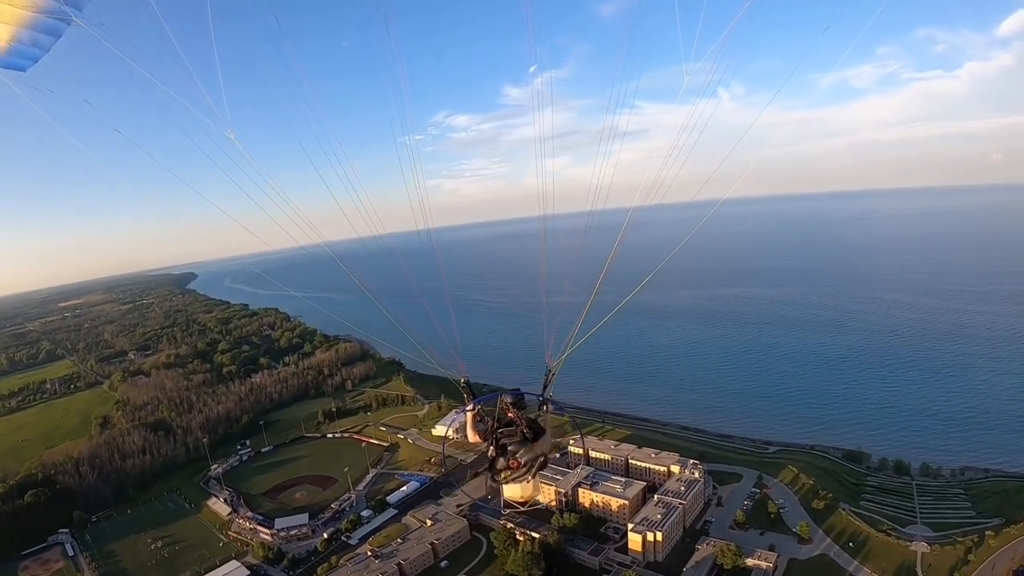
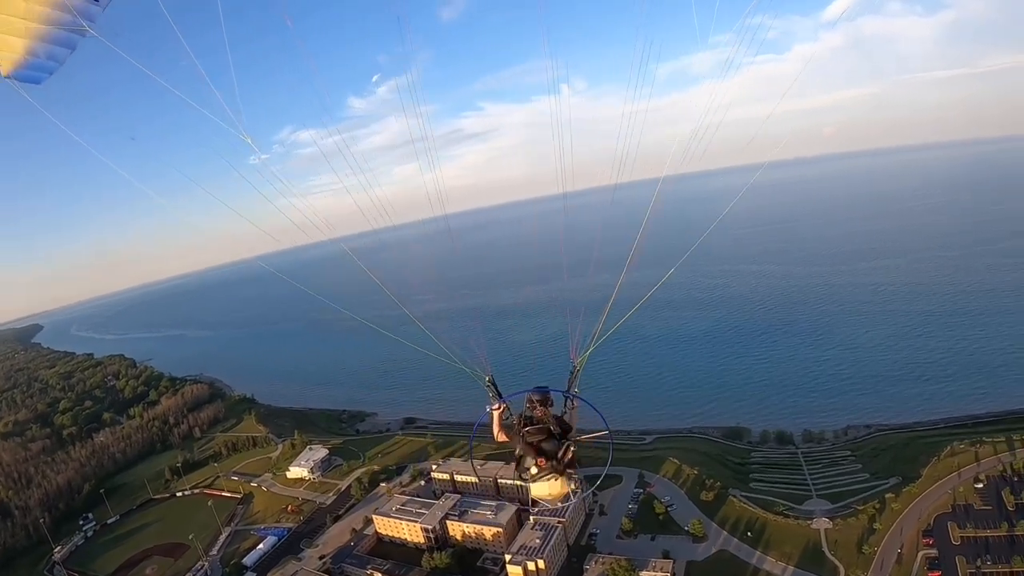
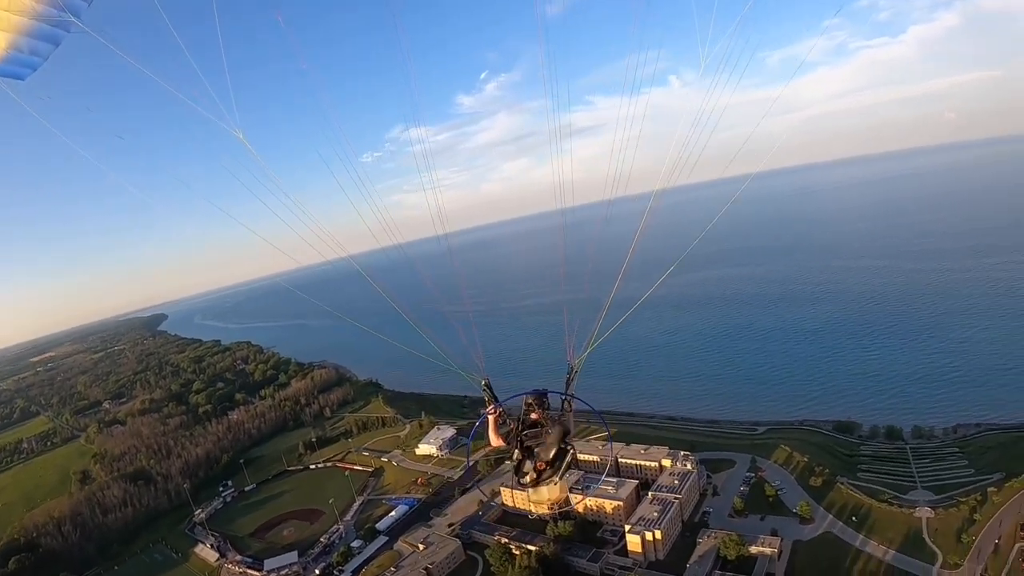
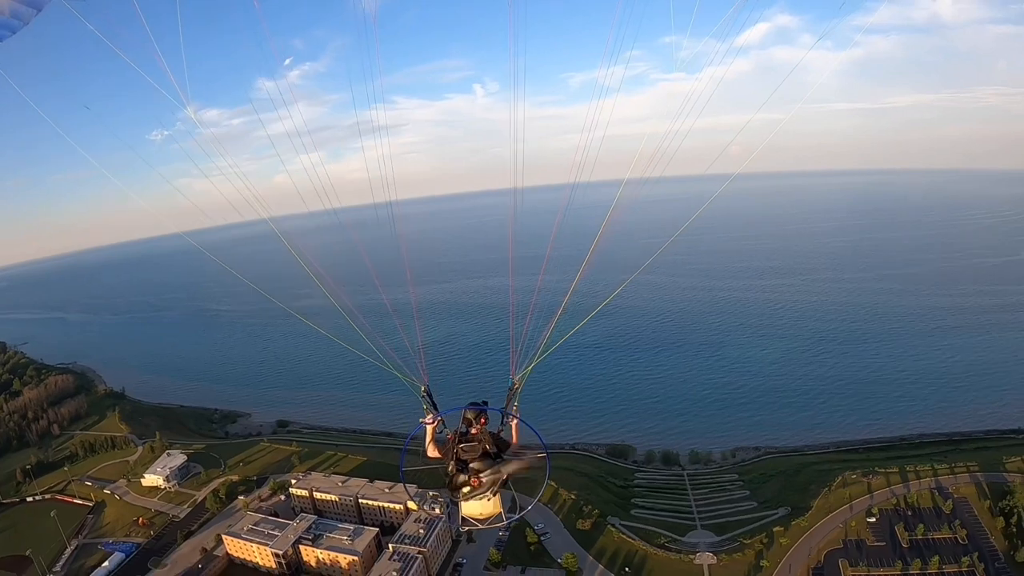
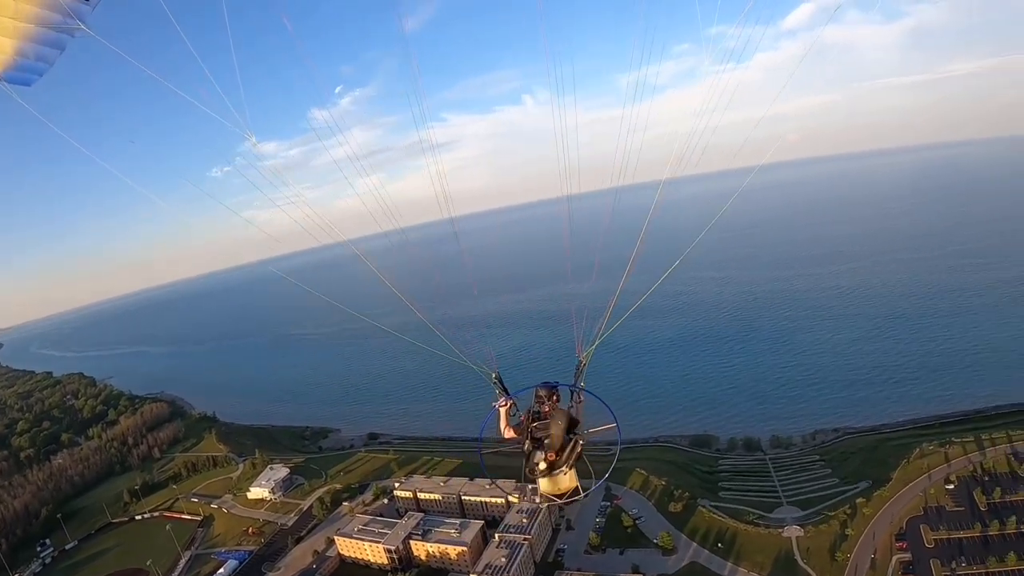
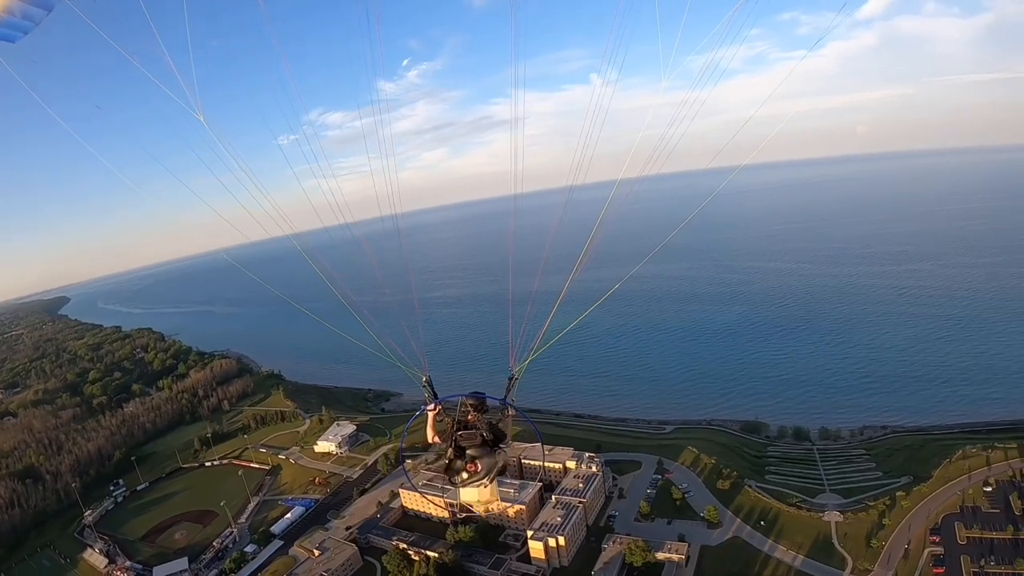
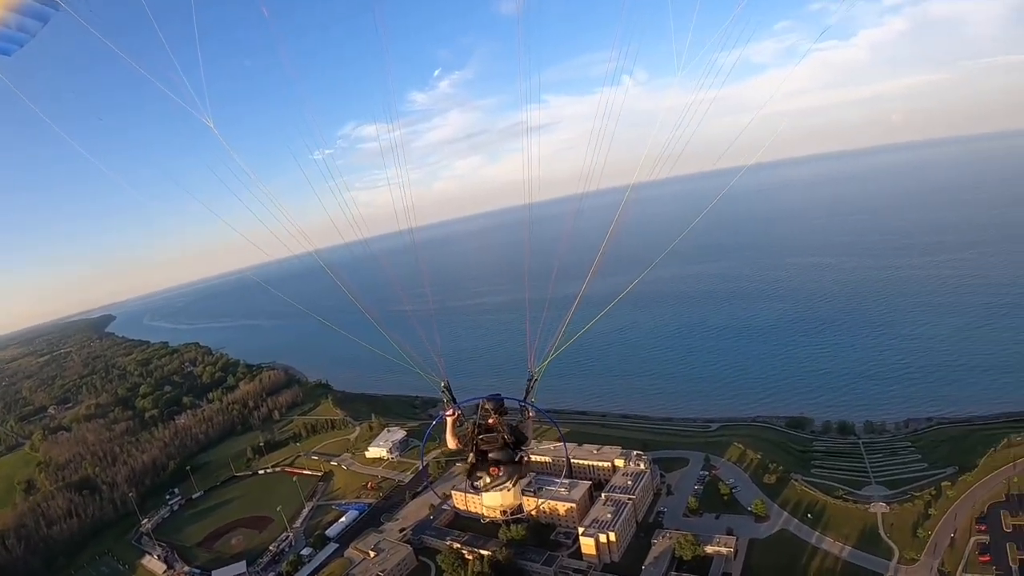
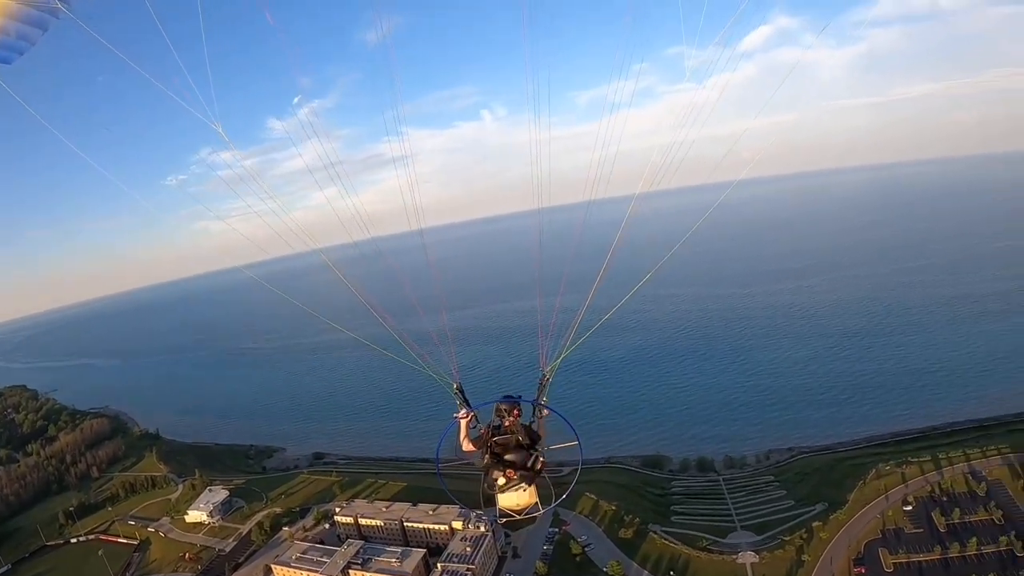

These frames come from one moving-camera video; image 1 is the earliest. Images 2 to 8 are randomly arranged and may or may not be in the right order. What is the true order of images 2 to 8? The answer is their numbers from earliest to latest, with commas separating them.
3, 7, 6, 2, 5, 8, 4
